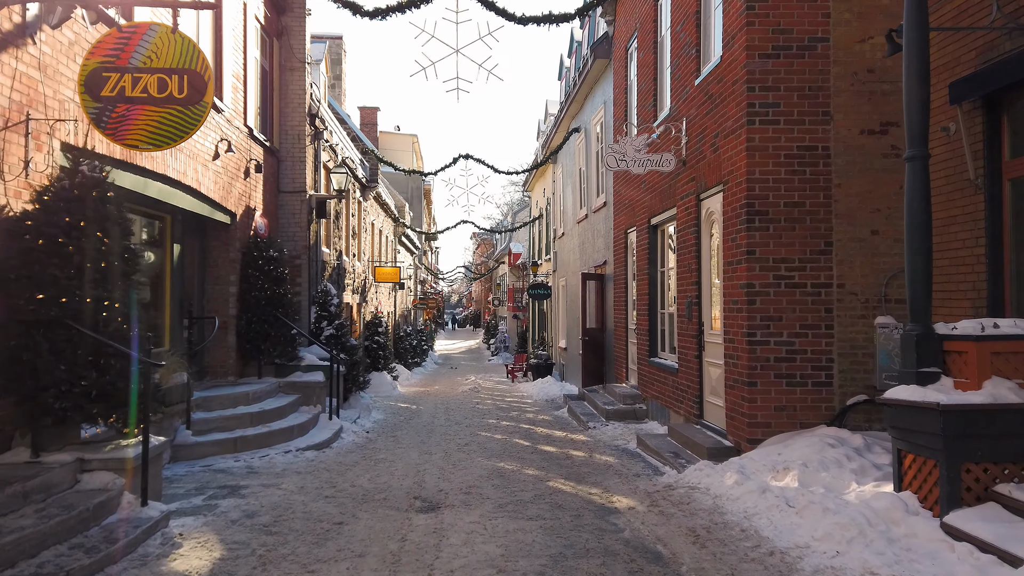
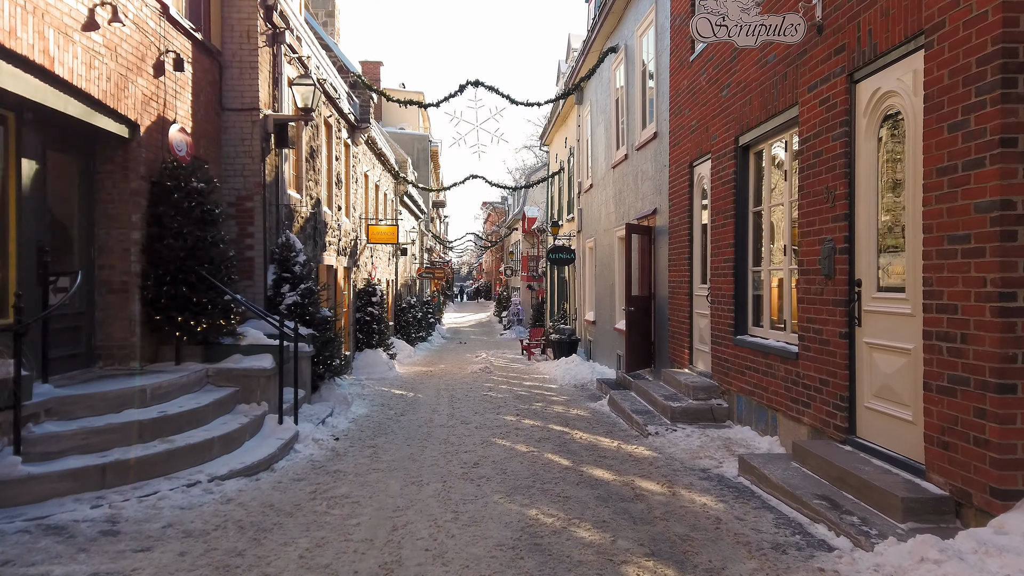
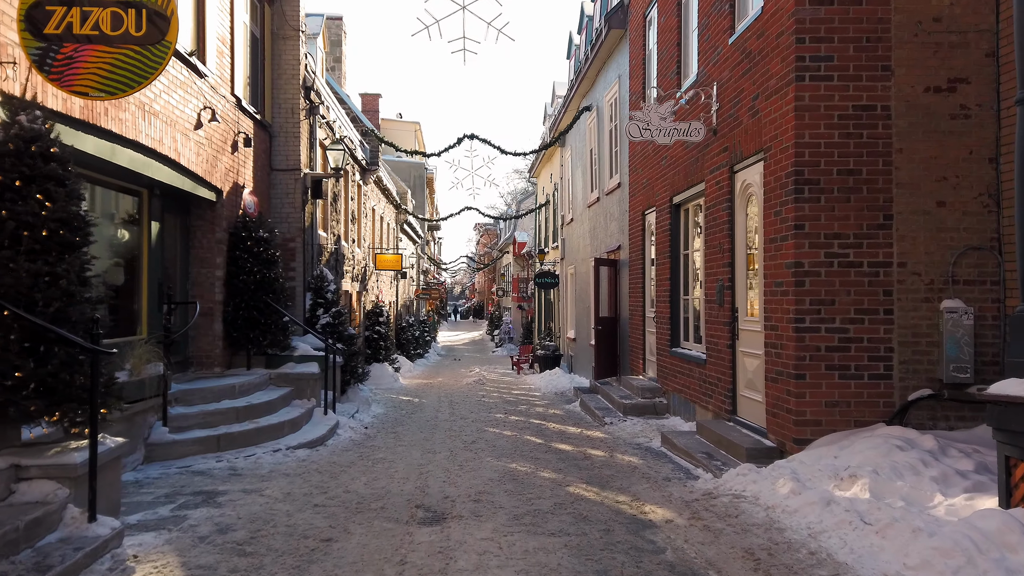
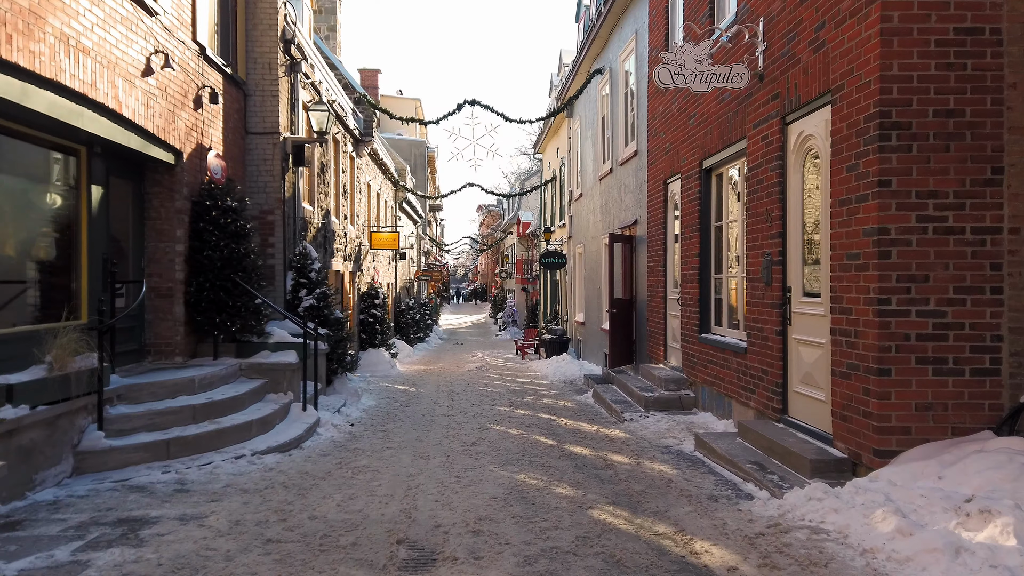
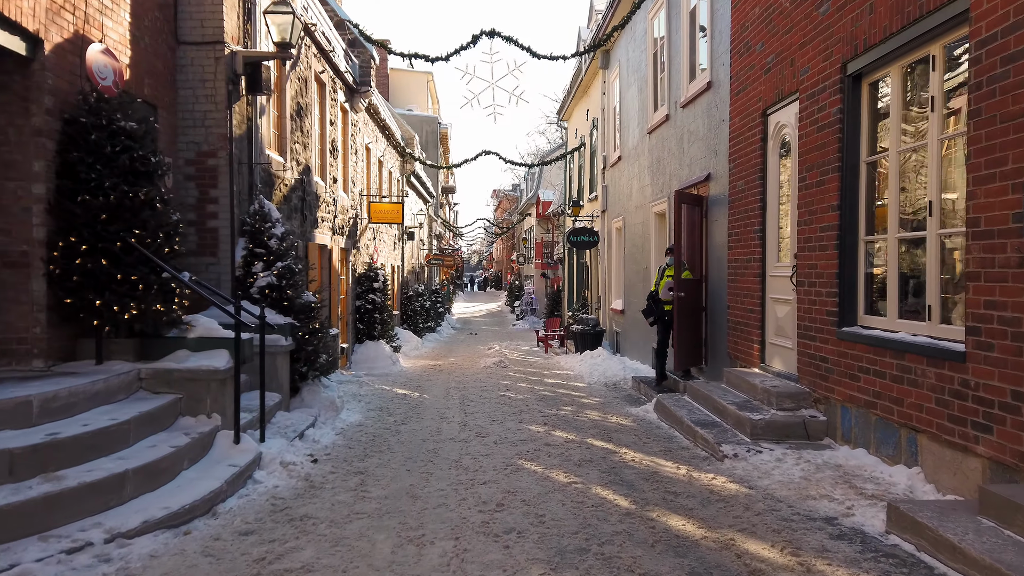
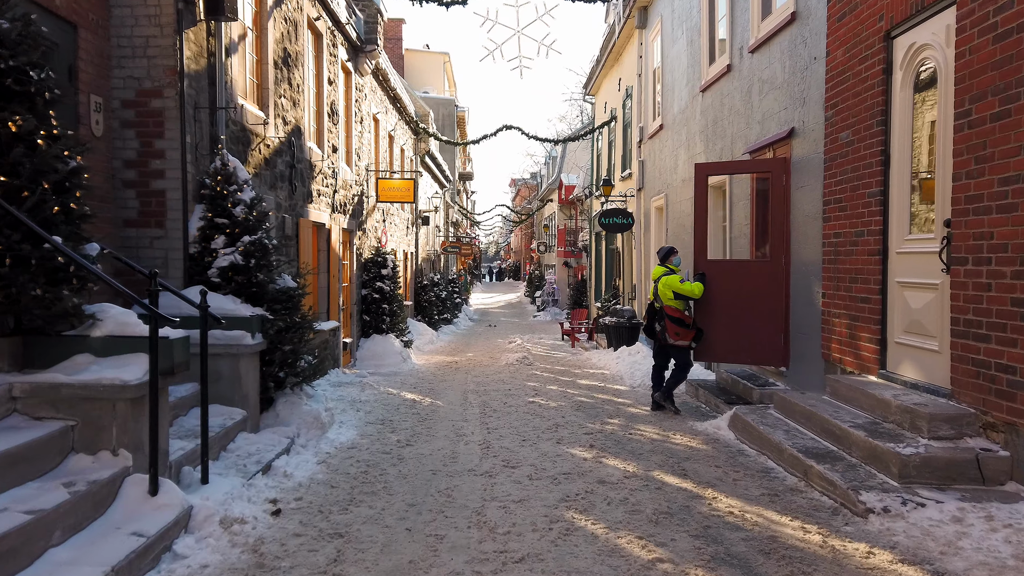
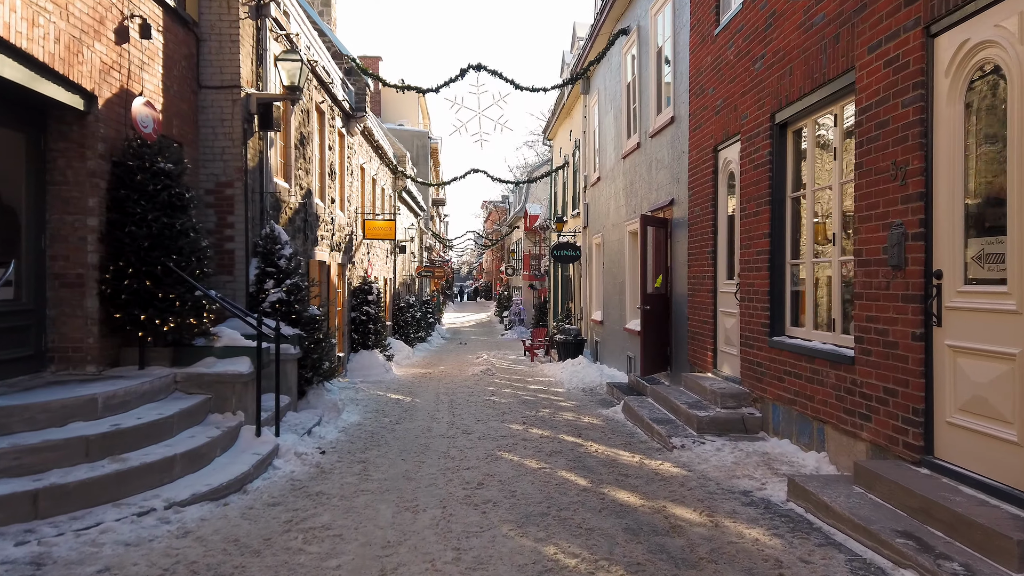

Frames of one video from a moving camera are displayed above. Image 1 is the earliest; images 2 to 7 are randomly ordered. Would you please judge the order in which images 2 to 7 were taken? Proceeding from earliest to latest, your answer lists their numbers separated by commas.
3, 4, 2, 7, 5, 6
